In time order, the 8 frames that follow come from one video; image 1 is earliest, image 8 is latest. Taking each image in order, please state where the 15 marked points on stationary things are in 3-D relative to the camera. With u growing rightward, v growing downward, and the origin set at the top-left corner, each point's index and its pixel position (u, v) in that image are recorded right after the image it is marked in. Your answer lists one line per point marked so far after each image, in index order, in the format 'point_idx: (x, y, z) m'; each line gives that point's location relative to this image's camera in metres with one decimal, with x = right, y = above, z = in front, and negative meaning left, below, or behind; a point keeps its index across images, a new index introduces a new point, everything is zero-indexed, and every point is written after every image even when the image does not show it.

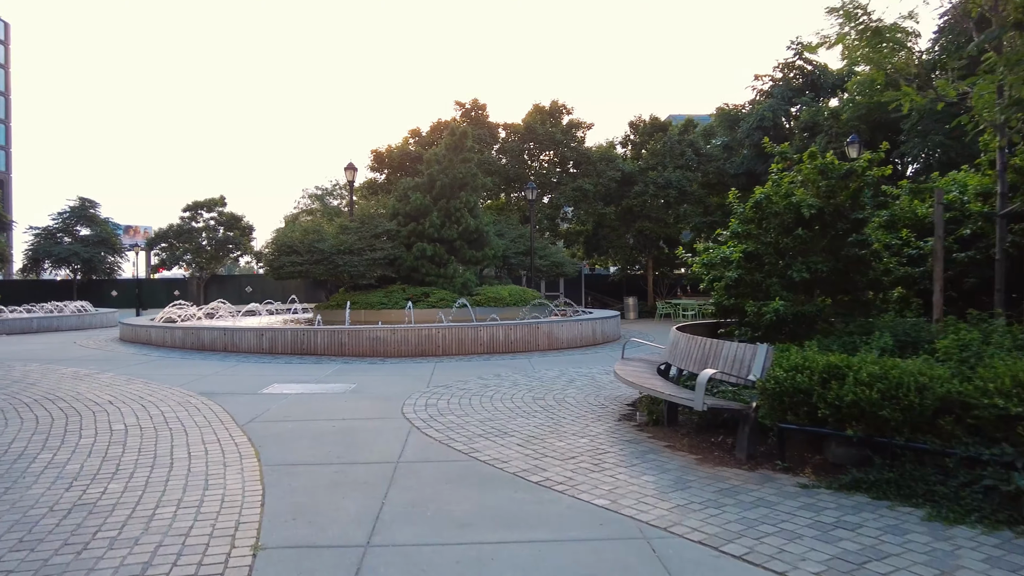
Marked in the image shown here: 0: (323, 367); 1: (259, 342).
0: (-3.3, -1.3, +13.1) m
1: (-5.0, -1.1, +14.8) m
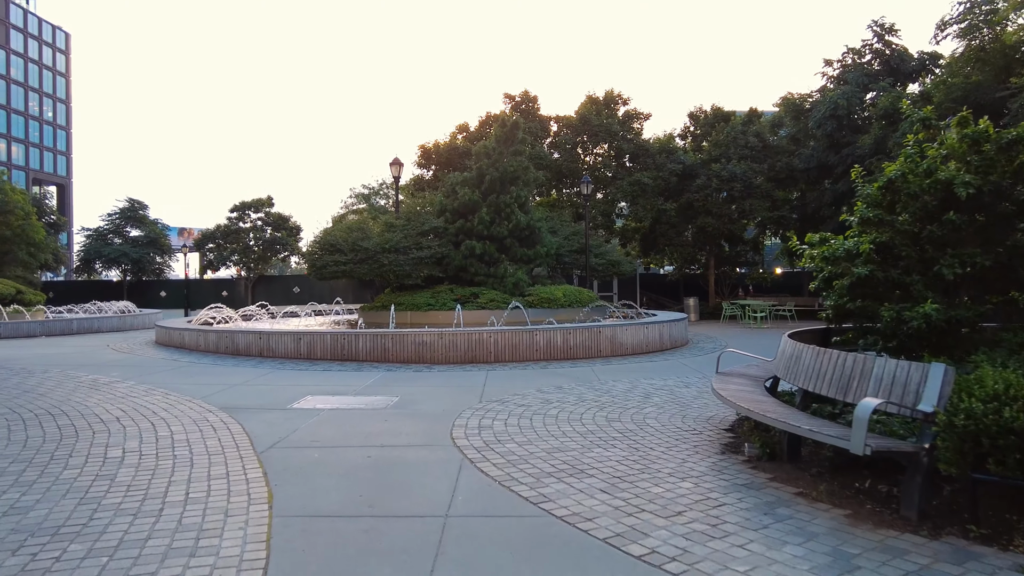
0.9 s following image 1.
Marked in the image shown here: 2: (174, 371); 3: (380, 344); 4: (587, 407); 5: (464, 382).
0: (-2.3, -1.3, +11.7) m
1: (-3.9, -1.1, +13.6) m
2: (-5.5, -1.4, +12.3) m
3: (-2.3, -1.0, +13.1) m
4: (+0.8, -1.4, +8.5) m
5: (-0.7, -1.4, +10.9) m
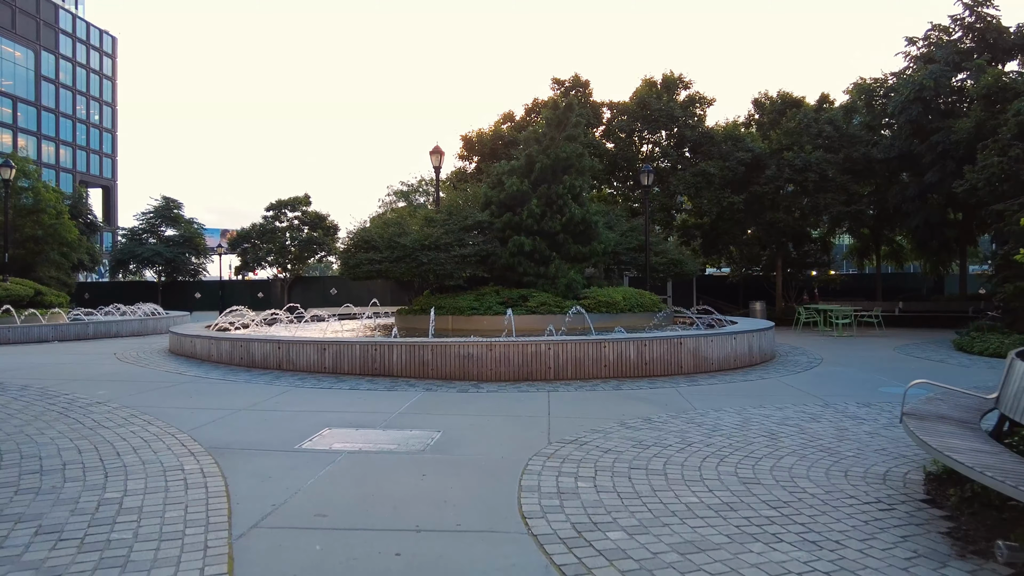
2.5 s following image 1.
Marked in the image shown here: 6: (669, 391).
0: (-1.4, -1.4, +9.6) m
1: (-2.9, -1.1, +11.5) m
2: (-4.6, -1.4, +10.3) m
3: (-1.4, -1.0, +10.9) m
4: (+1.5, -1.4, +6.2) m
5: (+0.1, -1.4, +8.6) m
6: (+2.1, -1.4, +10.1) m
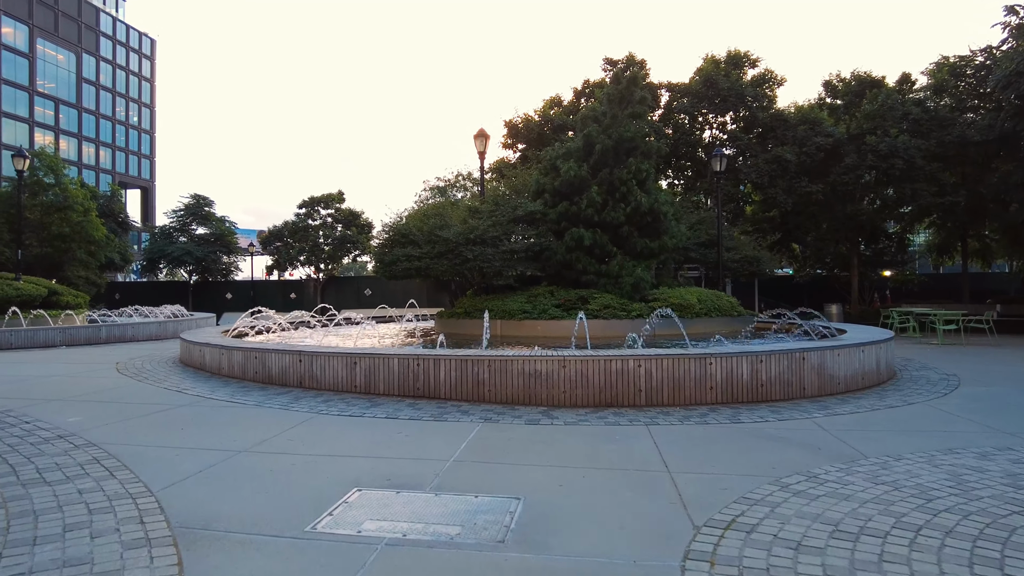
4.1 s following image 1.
0: (-0.6, -1.4, +7.3) m
1: (-2.0, -1.1, +9.3) m
2: (-3.8, -1.4, +8.2) m
3: (-0.5, -1.0, +8.6) m
4: (+2.2, -1.4, +3.8) m
5: (+0.9, -1.4, +6.3) m
6: (+3.0, -1.4, +7.7) m
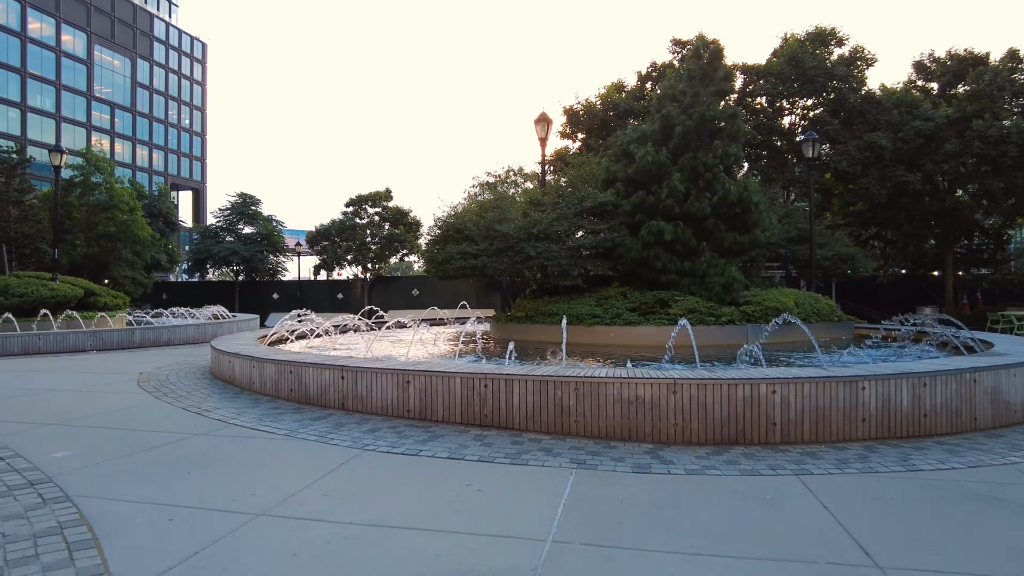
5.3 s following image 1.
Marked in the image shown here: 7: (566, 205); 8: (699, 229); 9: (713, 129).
0: (+0.2, -1.4, +5.5) m
1: (-1.1, -1.1, +7.6) m
2: (-2.9, -1.4, +6.6) m
3: (+0.4, -1.0, +6.8) m
4: (+2.8, -1.4, +1.8) m
5: (+1.6, -1.4, +4.4) m
6: (+3.7, -1.4, +5.7) m
7: (+1.1, +1.6, +14.8) m
8: (+3.6, +1.1, +14.7) m
9: (+4.0, +3.1, +14.9) m
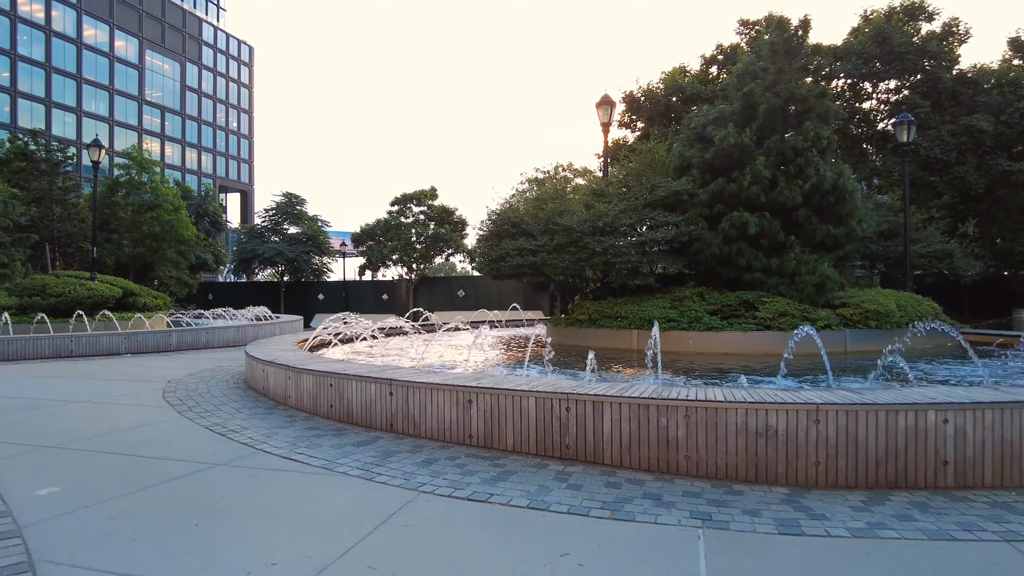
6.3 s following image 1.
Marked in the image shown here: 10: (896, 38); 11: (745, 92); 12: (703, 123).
0: (+0.7, -1.4, +4.1) m
1: (-0.4, -1.1, +6.2) m
2: (-2.3, -1.4, +5.3) m
3: (+1.0, -1.0, +5.4) m
4: (+3.1, -1.4, +0.3) m
5: (+2.1, -1.4, +2.9) m
6: (+4.3, -1.4, +4.0) m
7: (+2.2, +1.6, +13.3) m
8: (+4.7, +1.2, +13.0) m
9: (+5.1, +3.1, +13.3) m
10: (+9.6, +6.3, +19.0) m
11: (+4.1, +3.4, +13.2) m
12: (+3.5, +3.0, +13.8) m
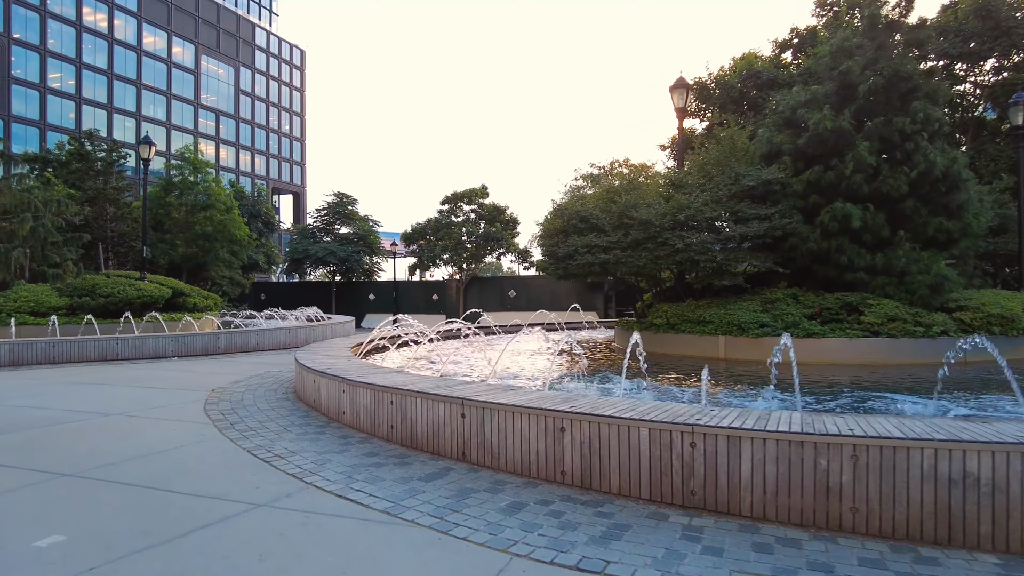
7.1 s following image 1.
0: (+1.3, -1.4, +2.9) m
1: (+0.3, -1.1, +5.1) m
2: (-1.7, -1.4, +4.3) m
3: (+1.7, -1.0, +4.2) m
4: (+3.4, -1.4, -1.1) m
5: (+2.6, -1.4, +1.6) m
6: (+4.9, -1.4, +2.6) m
7: (+3.3, +1.6, +12.0) m
8: (+5.8, +1.1, +11.6) m
9: (+6.2, +3.1, +11.8) m
10: (+11.1, +6.3, +17.3) m
11: (+5.2, +3.4, +11.8) m
12: (+4.6, +3.0, +12.4) m
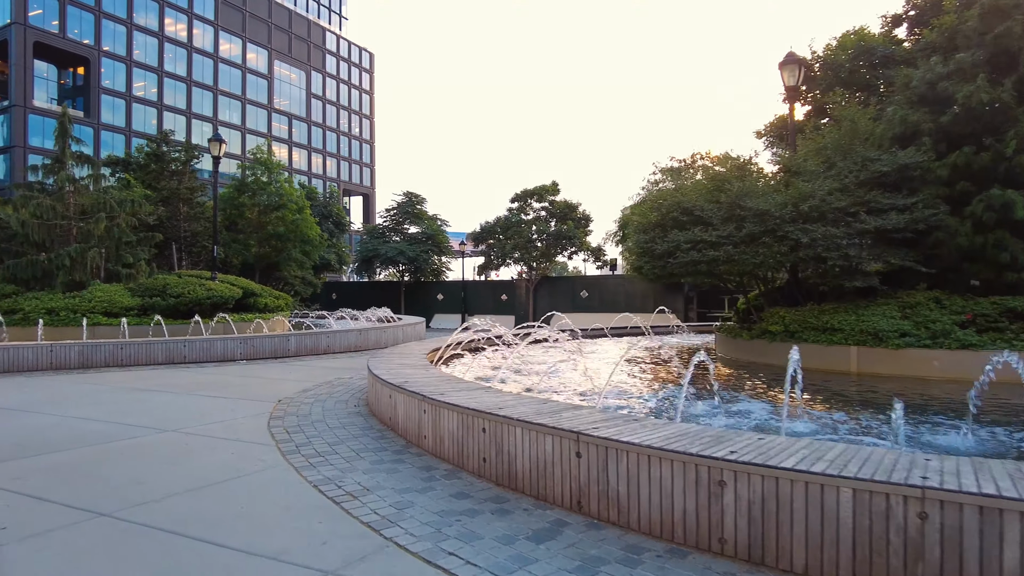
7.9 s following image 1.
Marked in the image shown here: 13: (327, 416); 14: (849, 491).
0: (+1.8, -1.4, +1.5) m
1: (+1.0, -1.1, +3.8) m
2: (-1.0, -1.4, +3.2) m
3: (+2.3, -1.0, +2.8) m
4: (+3.6, -1.4, -2.6) m
5: (+3.0, -1.4, +0.2) m
6: (+5.3, -1.4, +1.0) m
7: (+4.6, +1.6, +10.5) m
8: (+7.1, +1.1, +9.8) m
9: (+7.5, +3.1, +10.0) m
10: (+12.8, +6.3, +15.0) m
11: (+6.5, +3.4, +10.1) m
12: (+6.0, +3.0, +10.7) m
13: (-2.0, -1.4, +8.1) m
14: (+1.5, -0.9, +3.4) m
